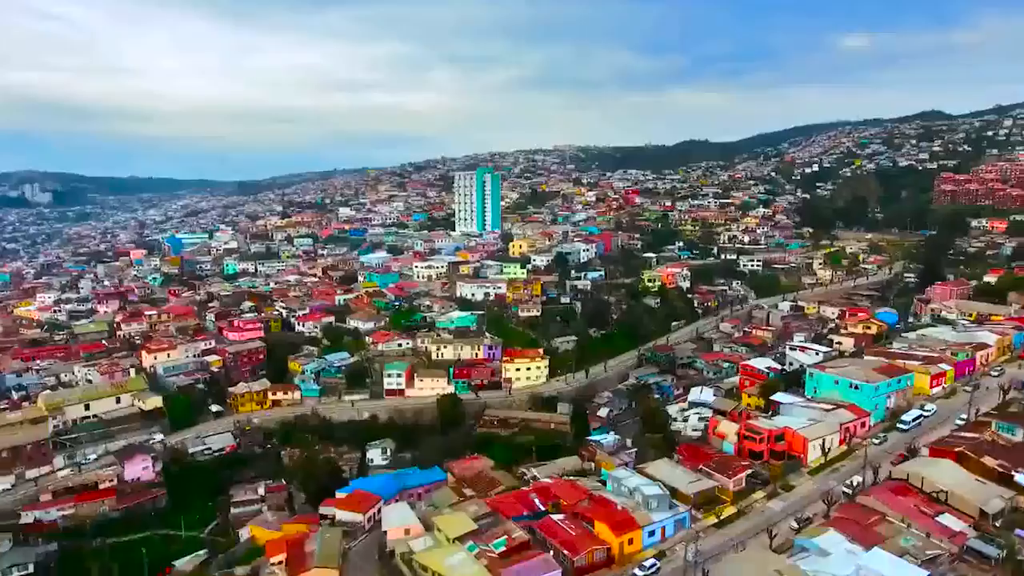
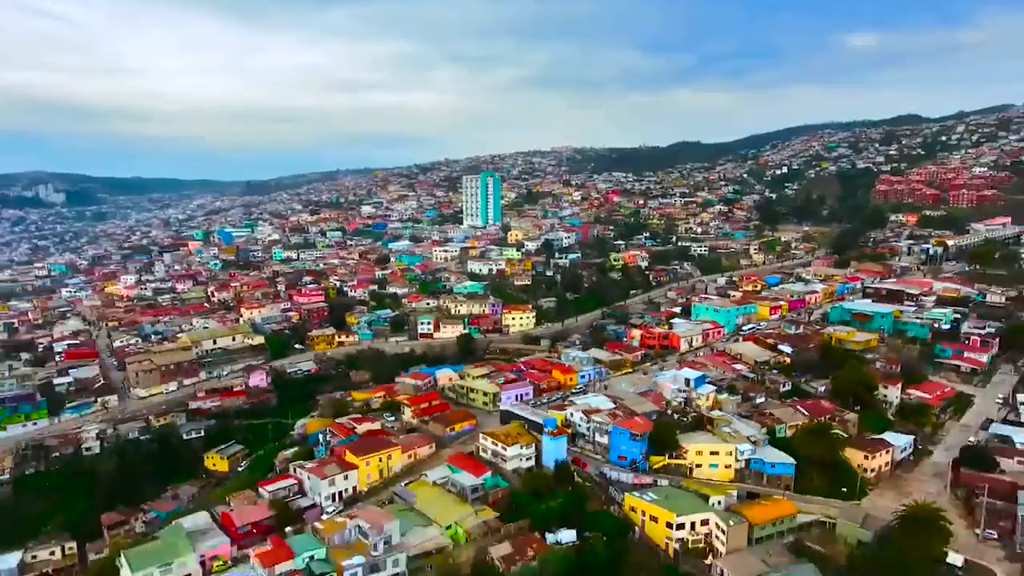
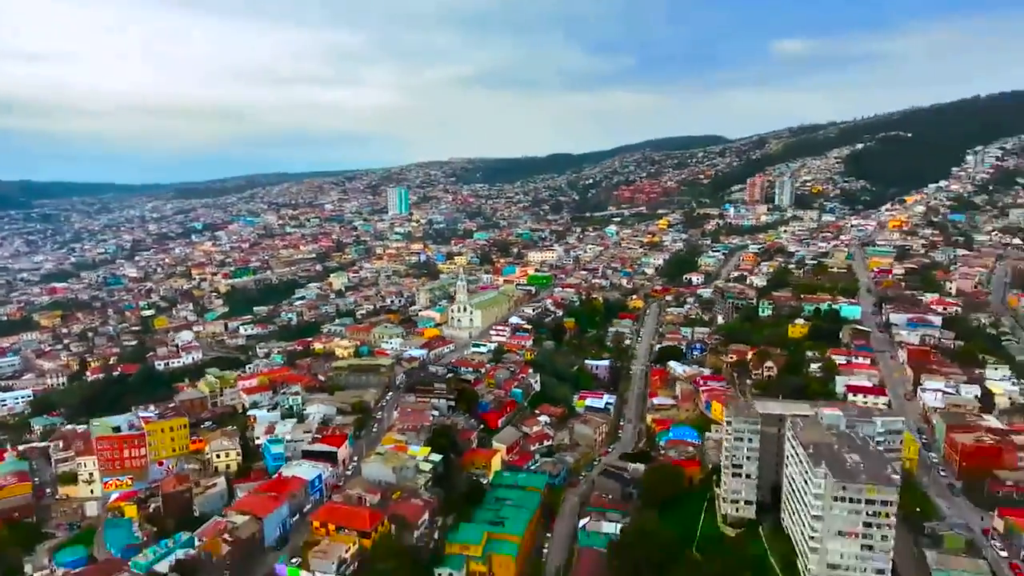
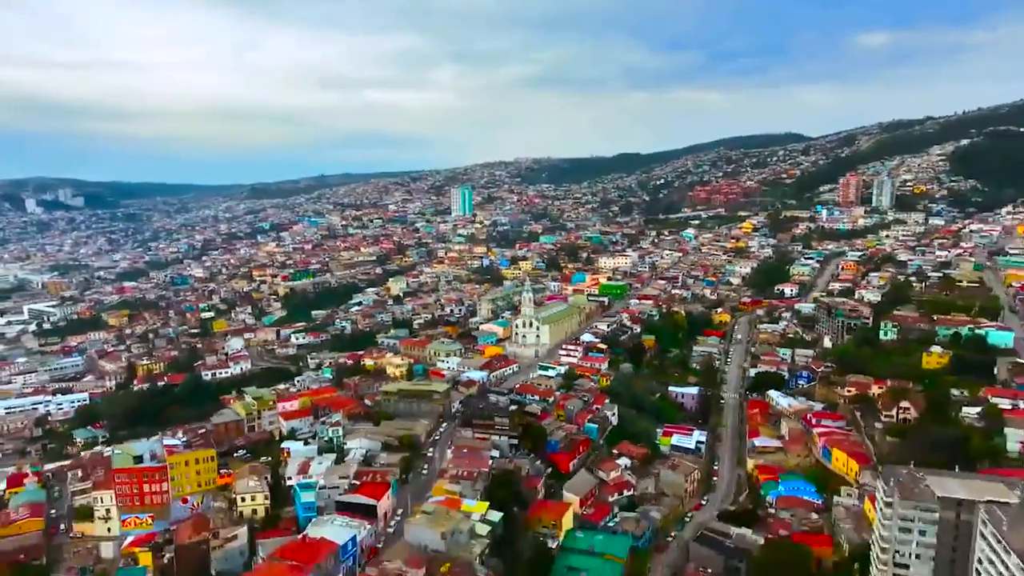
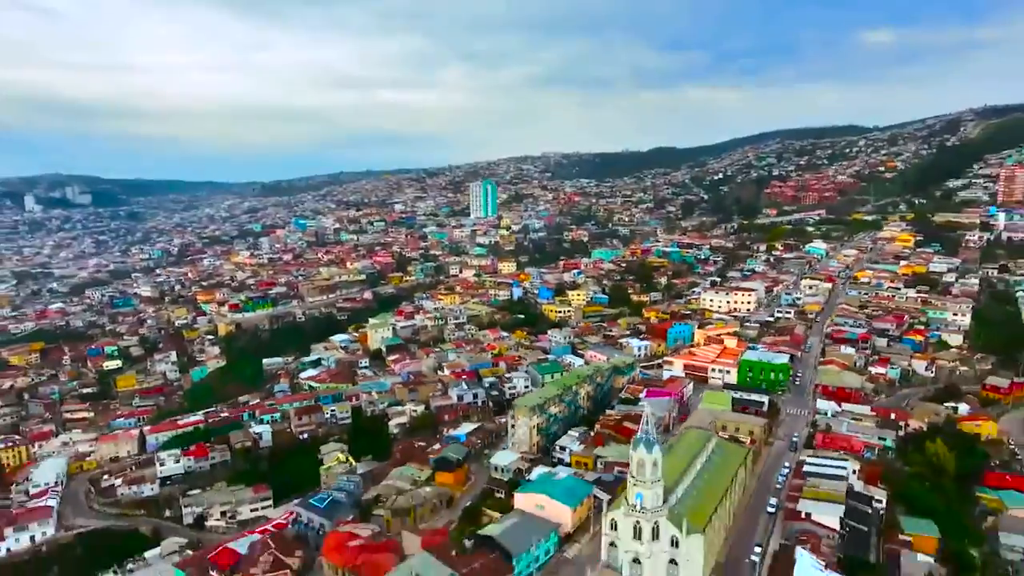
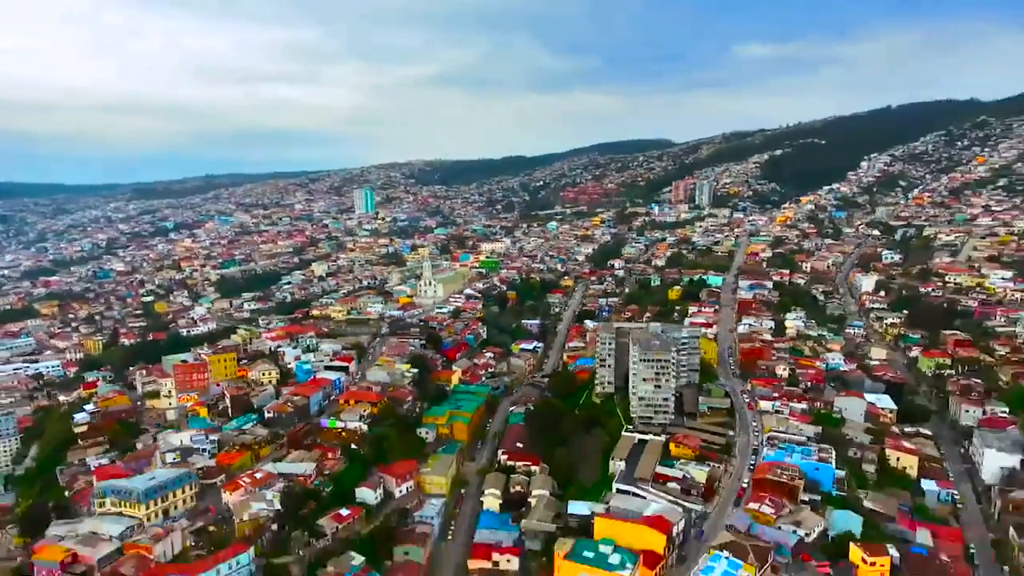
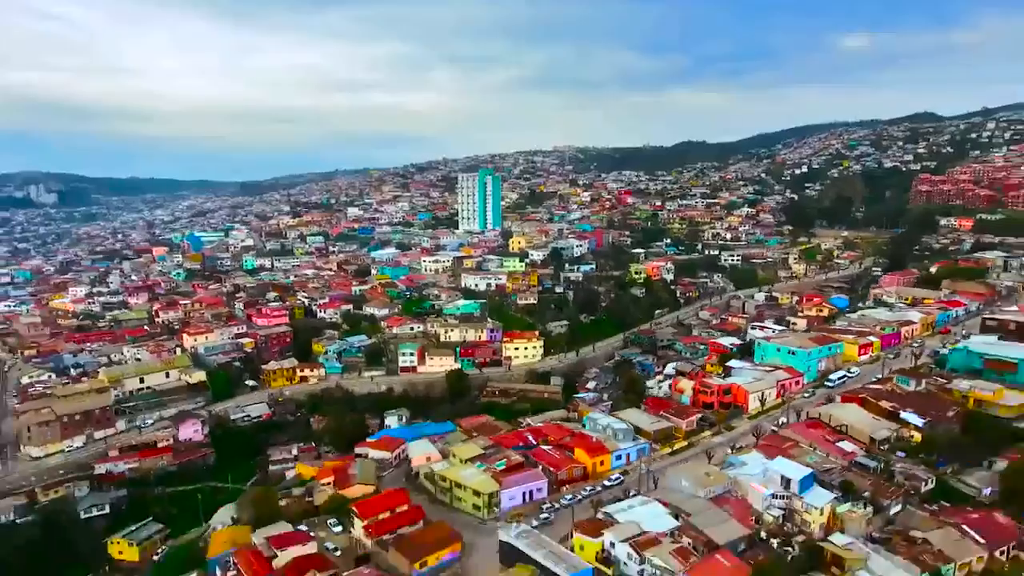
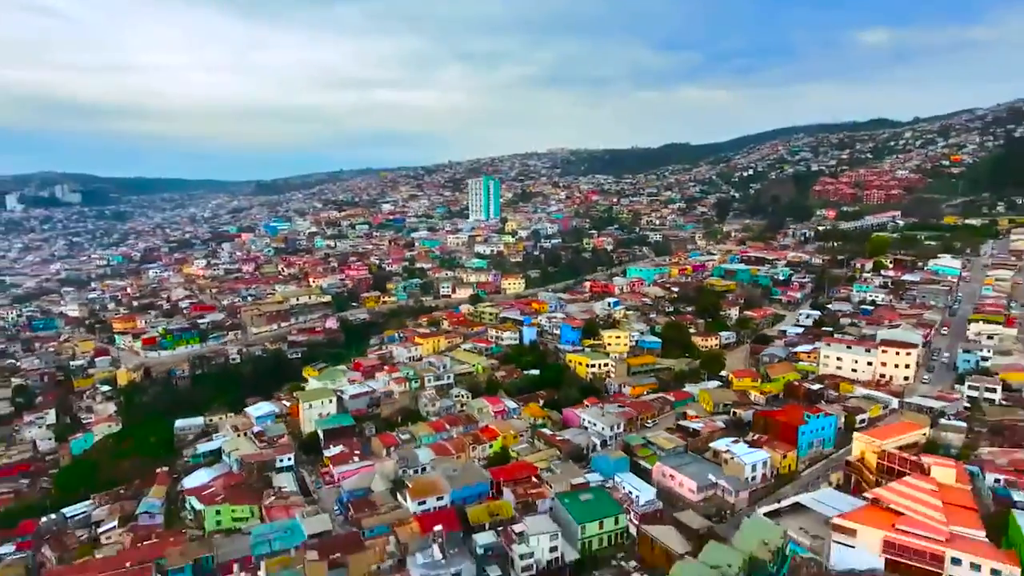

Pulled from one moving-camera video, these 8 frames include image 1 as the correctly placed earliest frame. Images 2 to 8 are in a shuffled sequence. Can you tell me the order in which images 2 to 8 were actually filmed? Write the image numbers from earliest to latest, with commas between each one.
7, 2, 8, 5, 4, 3, 6
